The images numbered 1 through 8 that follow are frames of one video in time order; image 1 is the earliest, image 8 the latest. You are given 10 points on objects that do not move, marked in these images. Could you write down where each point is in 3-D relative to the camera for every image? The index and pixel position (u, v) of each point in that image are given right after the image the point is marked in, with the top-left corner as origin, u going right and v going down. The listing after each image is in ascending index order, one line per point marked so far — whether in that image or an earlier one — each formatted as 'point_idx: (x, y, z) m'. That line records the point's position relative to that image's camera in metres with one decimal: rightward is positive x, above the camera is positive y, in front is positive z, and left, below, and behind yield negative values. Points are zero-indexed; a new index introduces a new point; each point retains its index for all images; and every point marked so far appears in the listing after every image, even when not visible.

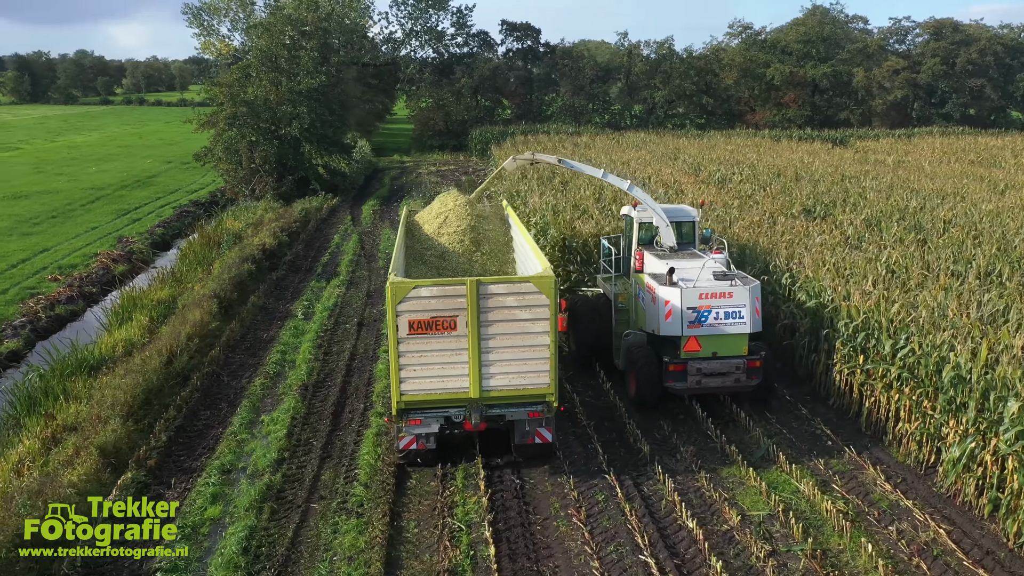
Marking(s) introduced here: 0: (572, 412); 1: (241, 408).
0: (+0.7, -1.4, +9.0) m
1: (-3.0, -1.3, +9.1) m
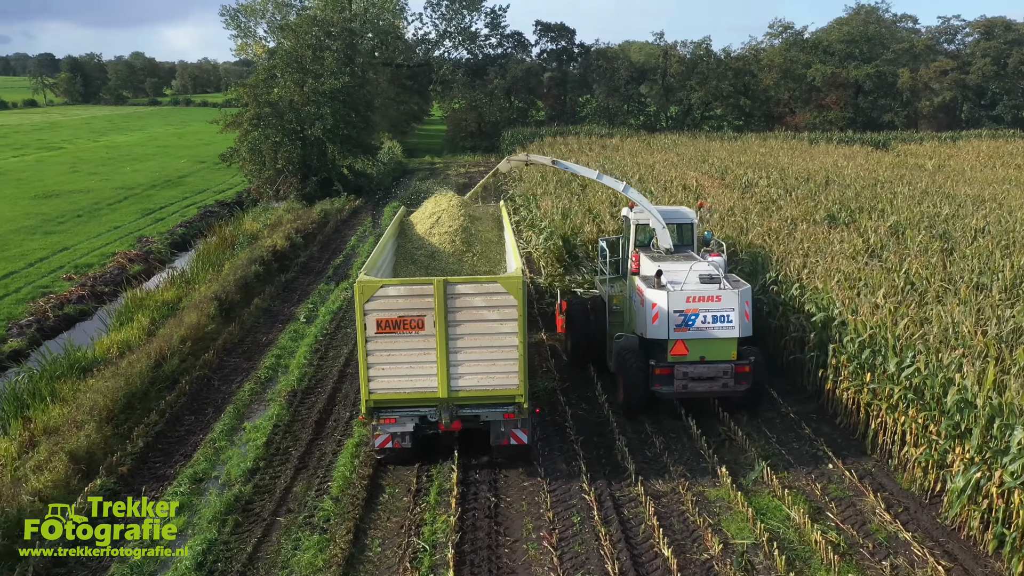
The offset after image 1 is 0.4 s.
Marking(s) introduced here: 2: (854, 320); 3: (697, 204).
0: (+0.5, -1.4, +8.6) m
1: (-3.1, -1.4, +9.0) m
2: (+3.4, -0.3, +8.2) m
3: (+3.4, +1.6, +15.2) m
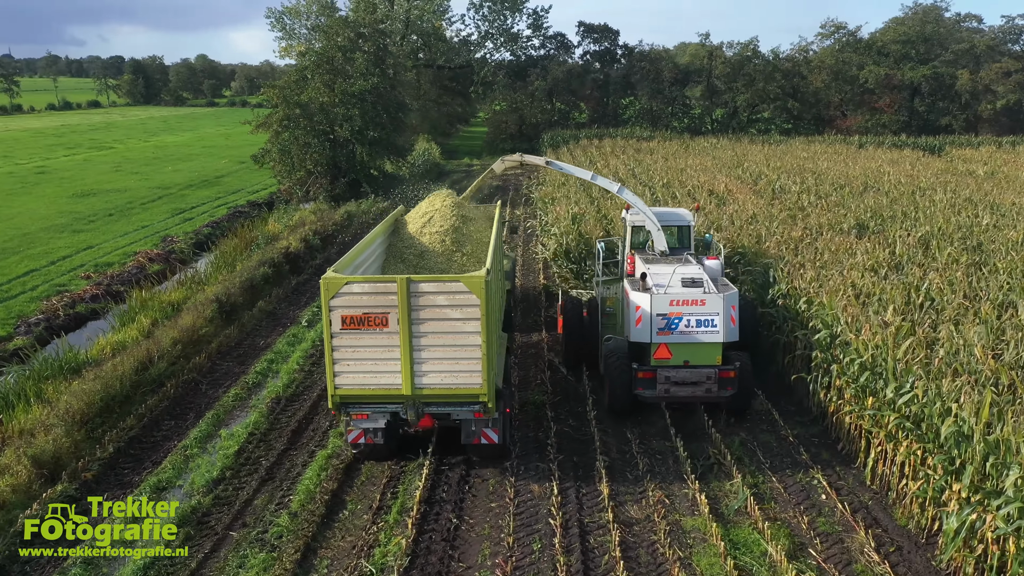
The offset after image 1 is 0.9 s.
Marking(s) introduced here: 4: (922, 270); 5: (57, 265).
0: (+0.3, -1.6, +8.2) m
1: (-3.3, -1.4, +8.8) m
2: (+3.2, -0.5, +7.6) m
3: (+3.7, +1.4, +14.6) m
4: (+5.0, +0.2, +10.1) m
5: (-8.4, +0.4, +15.2) m
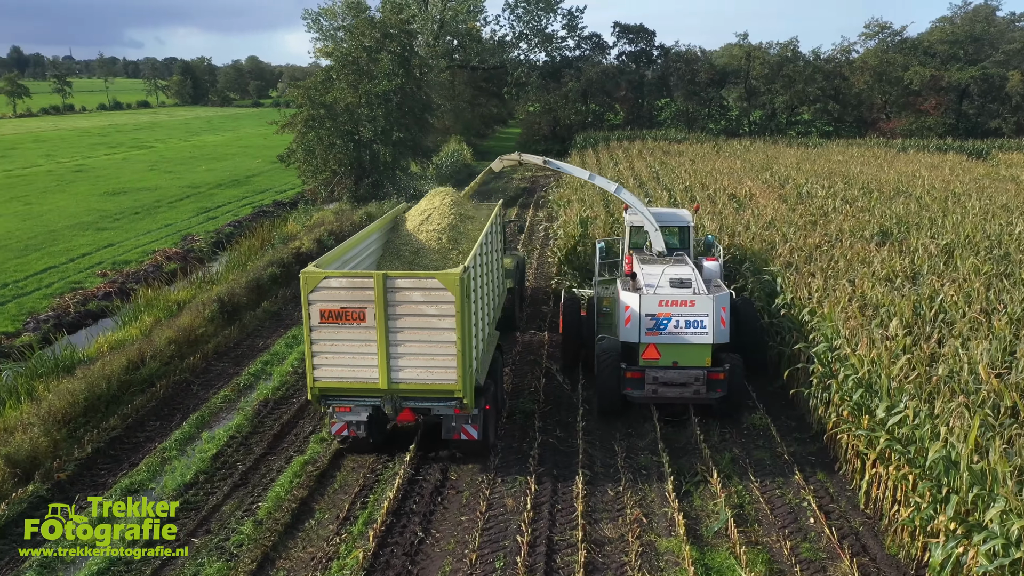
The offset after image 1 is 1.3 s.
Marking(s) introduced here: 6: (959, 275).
0: (+0.1, -1.6, +8.0) m
1: (-3.4, -1.4, +8.8) m
2: (+3.0, -0.6, +7.2) m
3: (+3.9, +1.3, +14.1) m
4: (+5.0, +0.1, +9.6) m
5: (-8.2, +0.5, +15.4) m
6: (+5.3, +0.1, +9.6) m
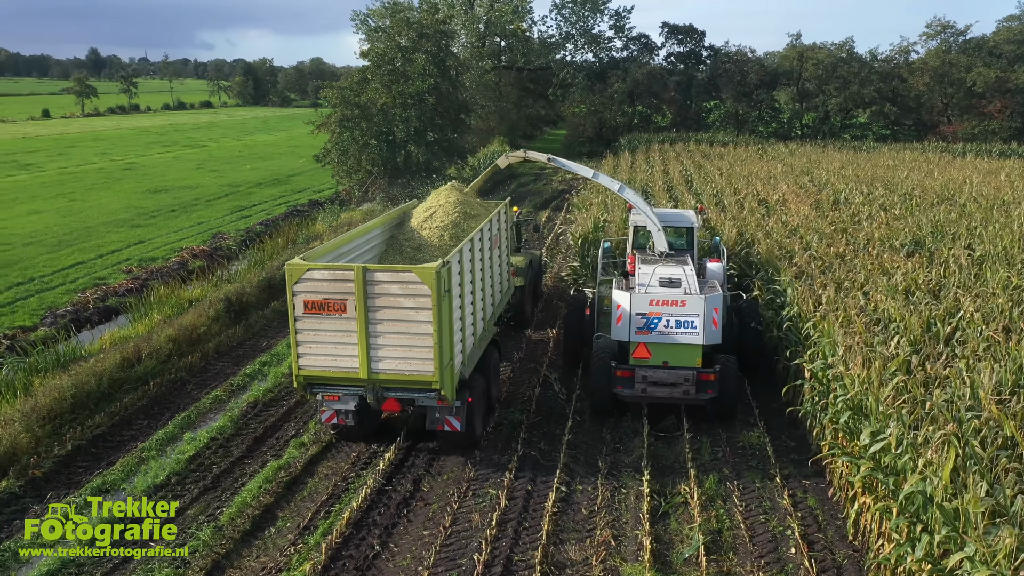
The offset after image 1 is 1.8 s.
0: (-0.1, -1.7, +7.7) m
1: (-3.6, -1.4, +8.7) m
2: (+2.8, -0.7, +6.7) m
3: (+4.2, +1.2, +13.6) m
4: (+4.9, -0.1, +8.9) m
5: (-7.8, +0.6, +15.7) m
6: (+5.2, 0.0, +9.0) m
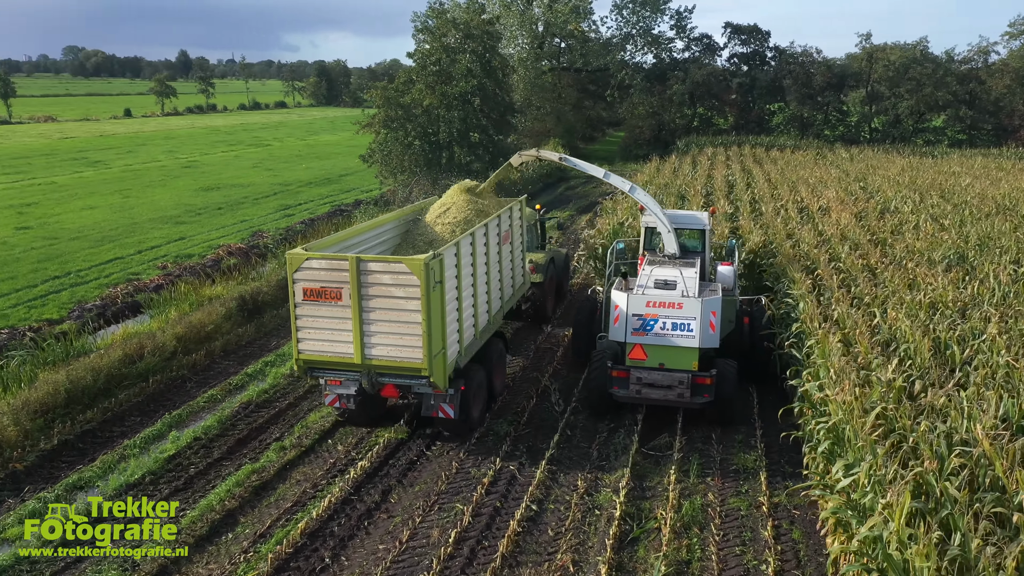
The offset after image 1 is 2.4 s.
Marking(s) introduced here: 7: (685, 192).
0: (-0.3, -1.7, +7.4) m
1: (-3.7, -1.4, +8.8) m
2: (+2.5, -0.8, +6.2) m
3: (+4.5, +1.0, +12.9) m
4: (+4.8, -0.3, +8.2) m
5: (-7.3, +0.7, +16.0) m
6: (+5.1, -0.2, +8.3) m
7: (+3.5, +2.0, +16.5) m
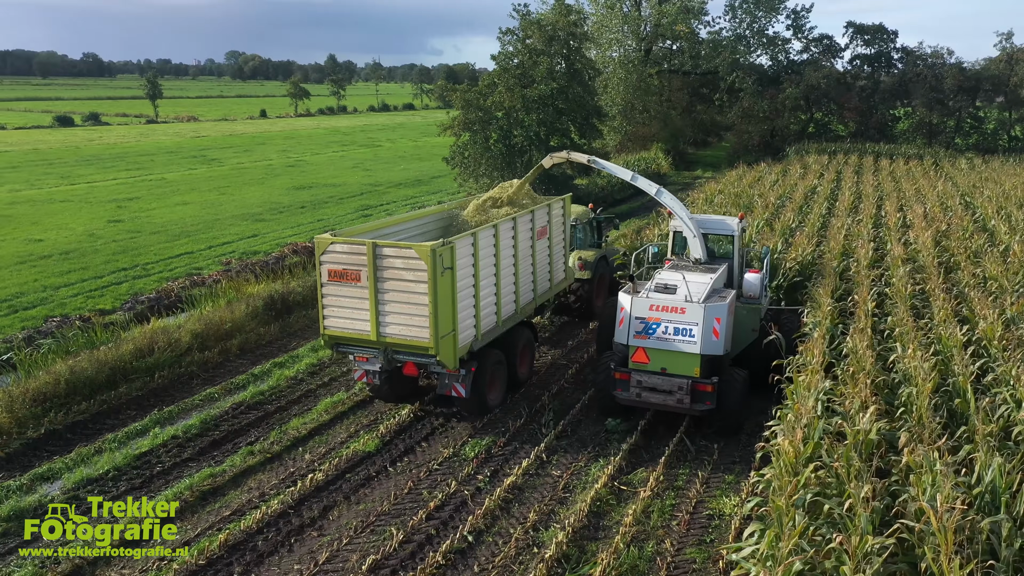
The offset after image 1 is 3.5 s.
0: (-0.7, -1.9, +7.1) m
1: (-3.9, -1.4, +8.9) m
2: (+1.8, -1.0, +5.4) m
3: (+5.0, +0.6, +11.7) m
4: (+4.5, -0.6, +7.0) m
5: (-6.1, +0.8, +16.7) m
6: (+4.8, -0.6, +7.0) m
7: (+4.6, +1.6, +15.4) m
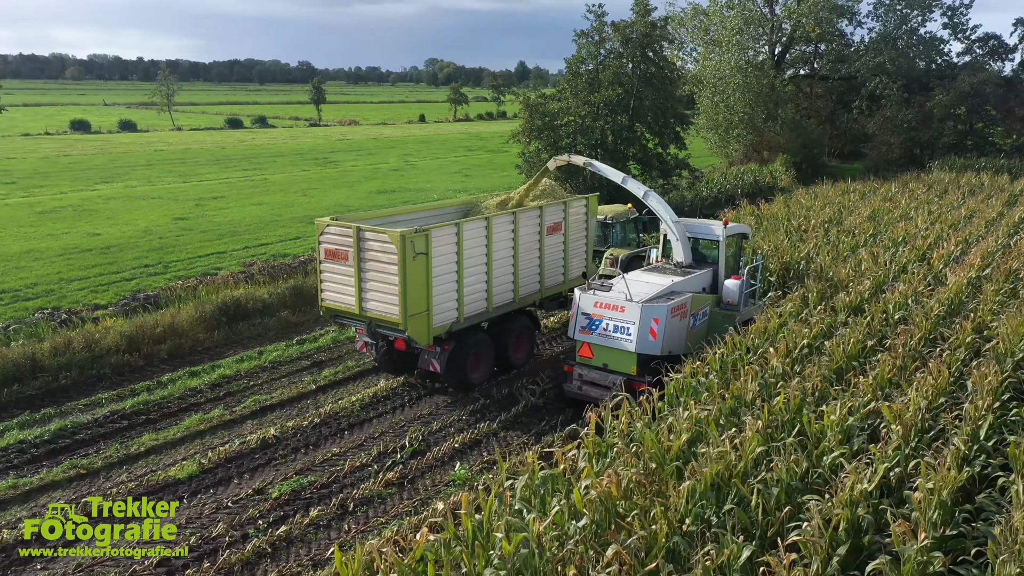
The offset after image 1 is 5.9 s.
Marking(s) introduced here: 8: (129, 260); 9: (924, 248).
0: (-2.6, -2.0, +6.4) m
1: (-5.2, -1.4, +8.9) m
2: (-0.4, -1.3, +4.2) m
3: (+4.1, +0.1, +9.6) m
4: (+2.5, -1.1, +5.2) m
5: (-5.5, +0.8, +17.0) m
6: (+2.8, -1.0, +5.1) m
7: (+4.7, +1.0, +13.3) m
8: (-7.3, +0.6, +15.7) m
9: (+5.7, +0.5, +11.3) m
